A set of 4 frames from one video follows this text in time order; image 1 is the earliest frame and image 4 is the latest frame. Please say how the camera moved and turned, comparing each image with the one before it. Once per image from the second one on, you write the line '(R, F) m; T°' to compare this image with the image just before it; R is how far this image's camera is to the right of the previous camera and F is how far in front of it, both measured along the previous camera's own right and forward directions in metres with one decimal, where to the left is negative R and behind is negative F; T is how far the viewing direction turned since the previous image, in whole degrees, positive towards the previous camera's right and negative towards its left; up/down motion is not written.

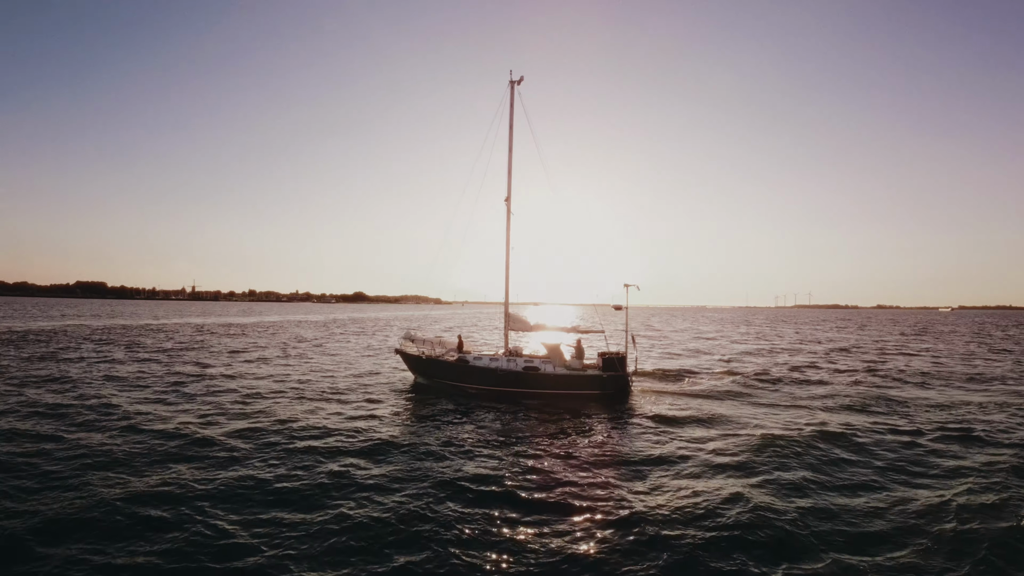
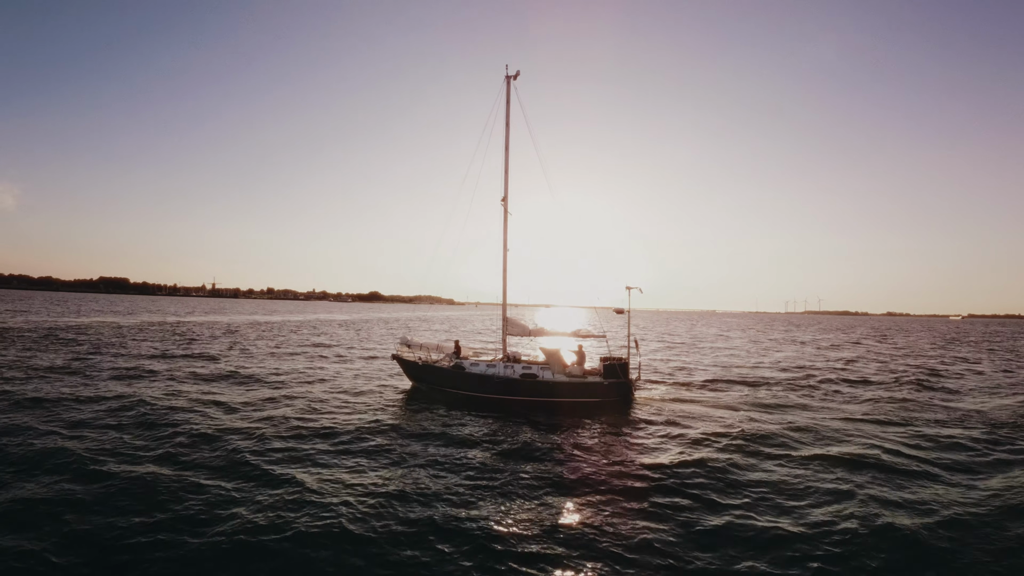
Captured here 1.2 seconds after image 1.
(+0.4, +0.8) m; -1°
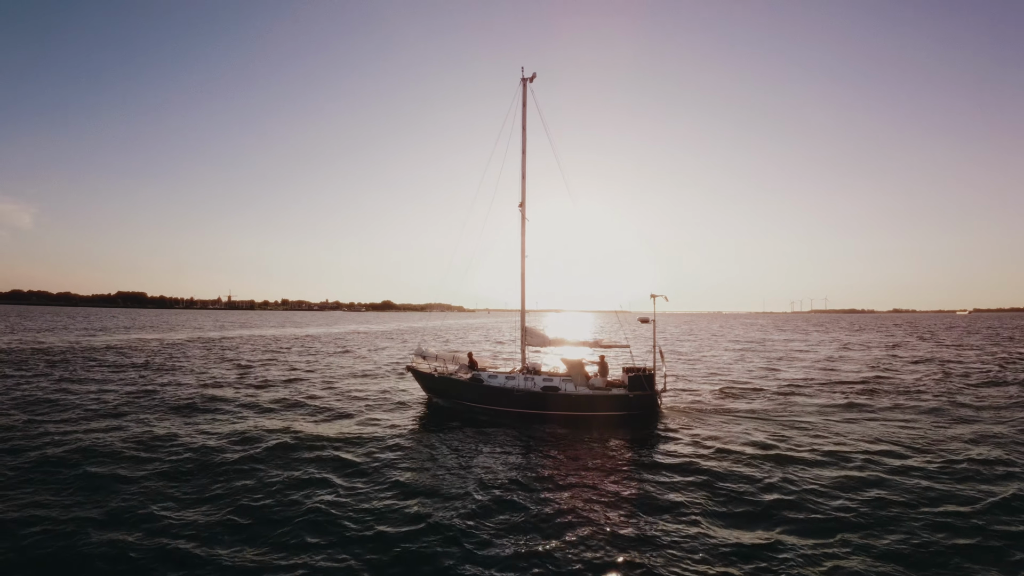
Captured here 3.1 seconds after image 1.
(-0.5, +0.9) m; -1°
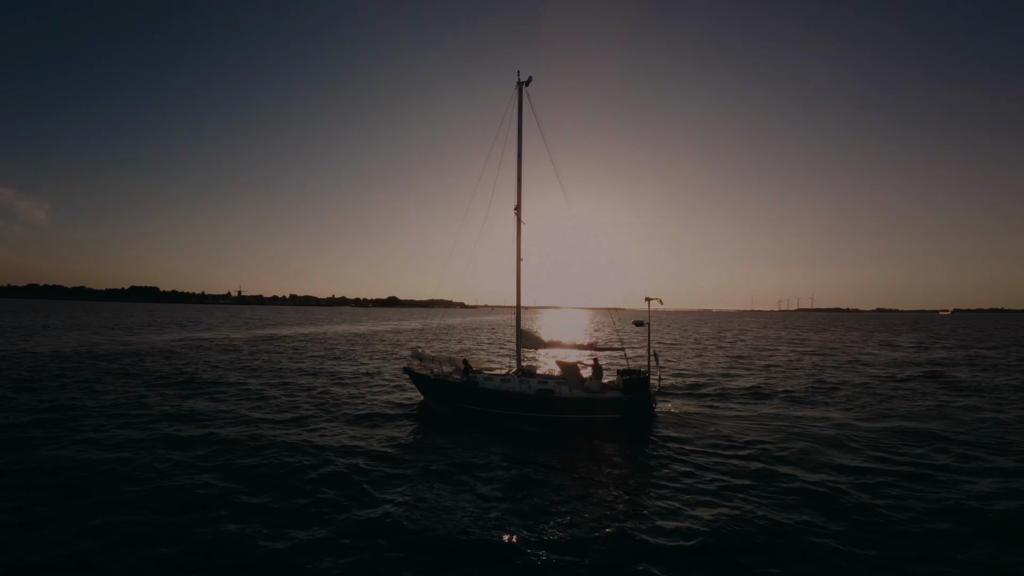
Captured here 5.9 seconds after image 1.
(+0.6, -0.2) m; -1°
